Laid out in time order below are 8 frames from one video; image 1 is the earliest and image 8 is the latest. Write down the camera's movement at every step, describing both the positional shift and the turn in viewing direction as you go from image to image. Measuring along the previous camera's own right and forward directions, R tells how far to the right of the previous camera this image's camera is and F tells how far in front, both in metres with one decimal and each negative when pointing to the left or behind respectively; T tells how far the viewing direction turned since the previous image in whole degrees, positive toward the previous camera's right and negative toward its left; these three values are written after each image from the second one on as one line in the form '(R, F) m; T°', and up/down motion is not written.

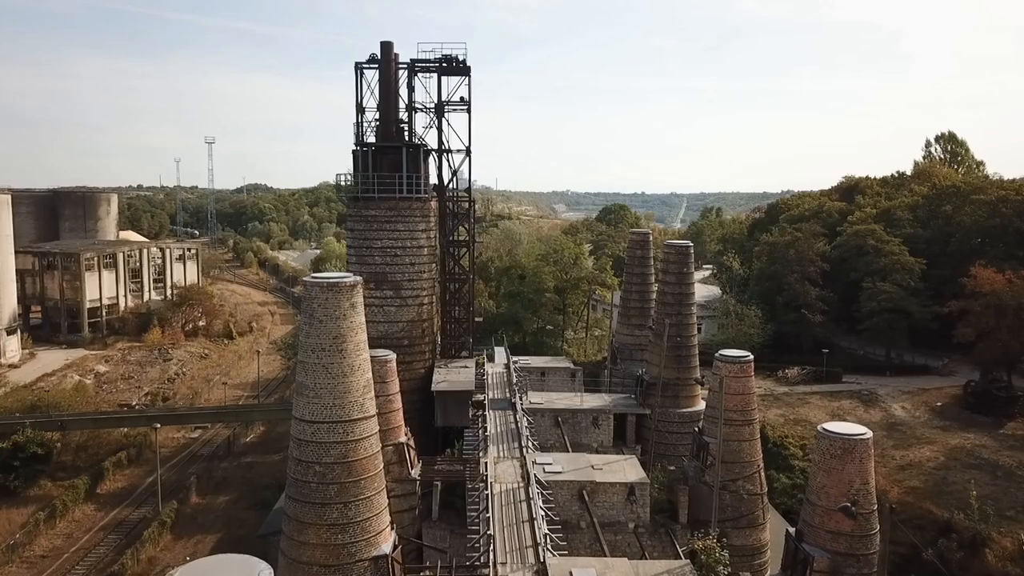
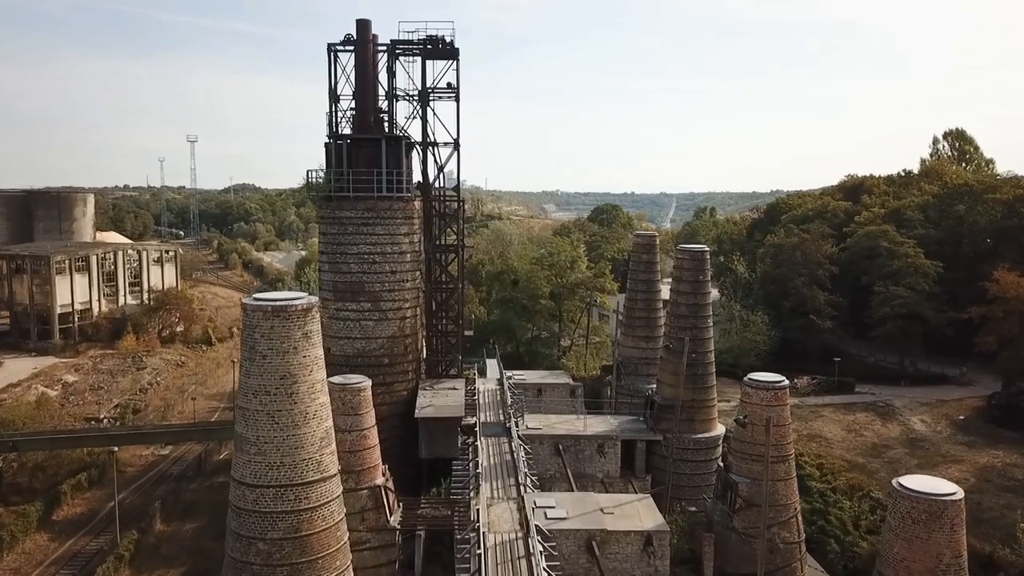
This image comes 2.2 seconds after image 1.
(-0.1, +2.1) m; +1°
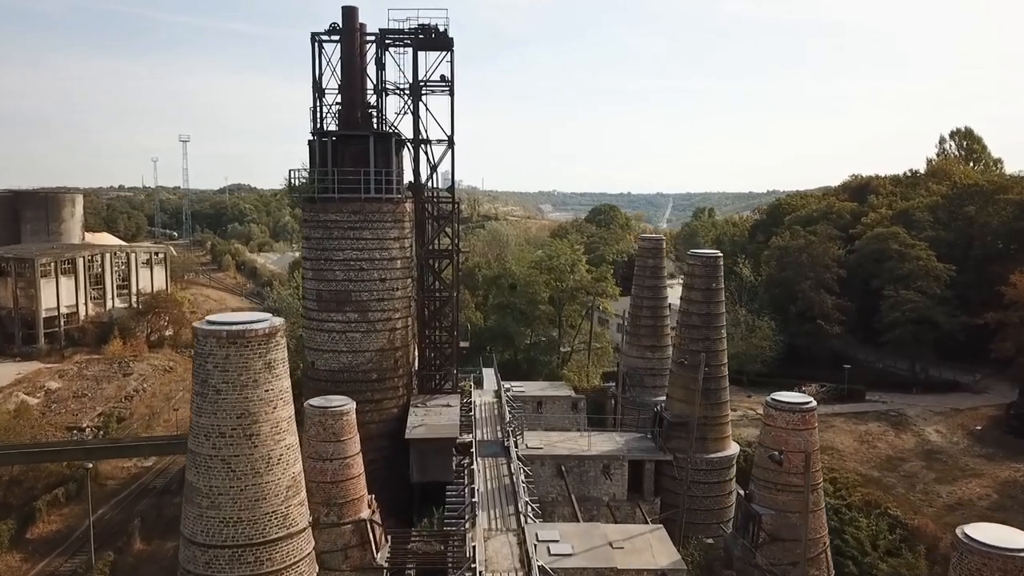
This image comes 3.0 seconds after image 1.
(0.0, +1.2) m; 0°
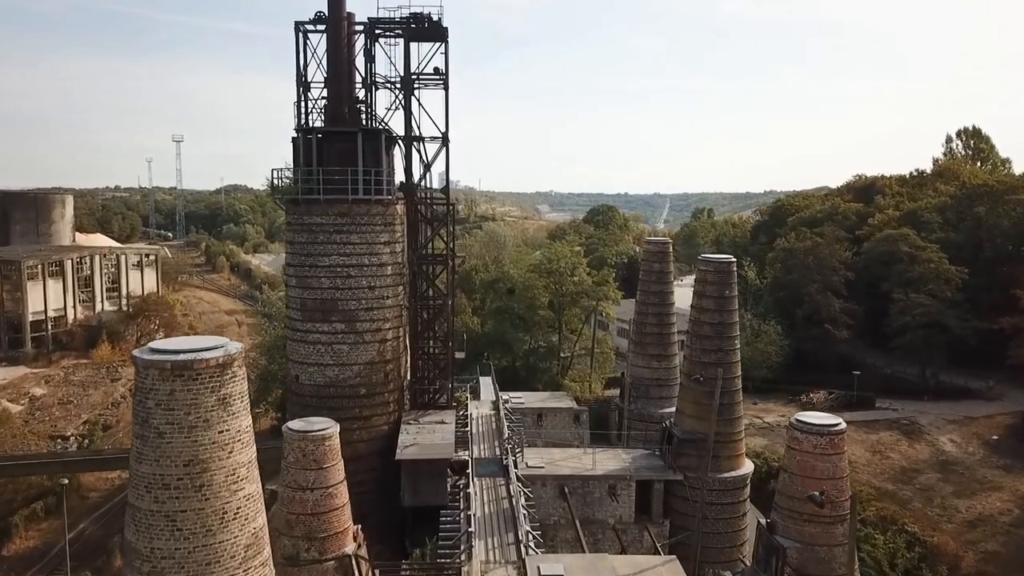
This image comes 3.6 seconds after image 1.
(0.0, +1.0) m; 0°
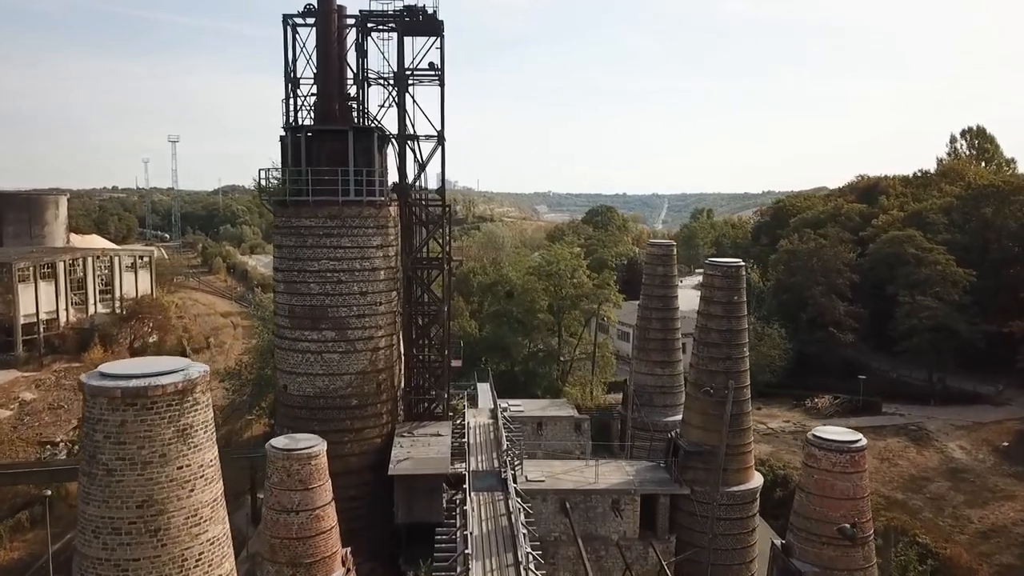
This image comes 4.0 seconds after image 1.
(0.0, +0.6) m; 0°
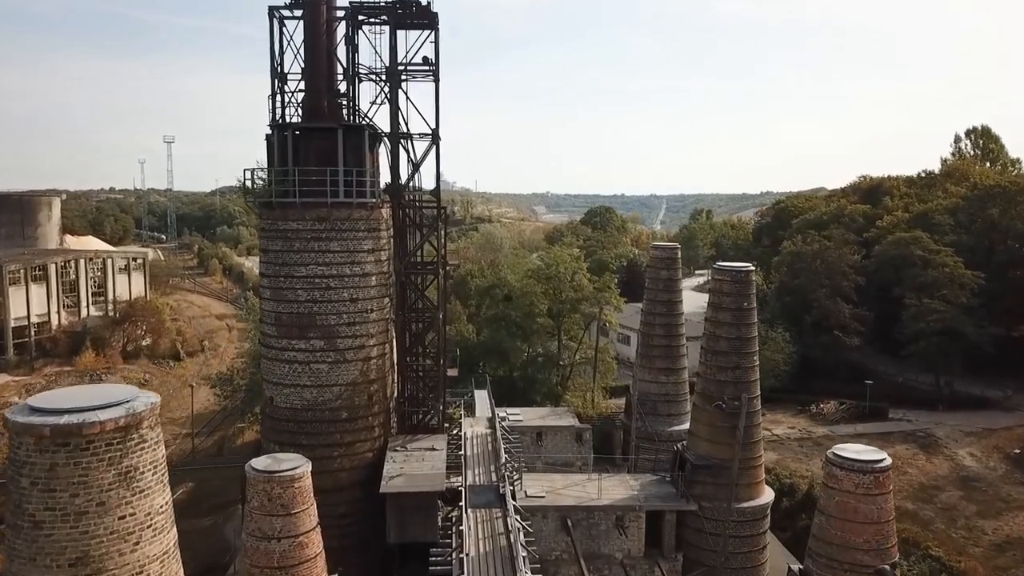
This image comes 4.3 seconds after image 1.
(0.0, +0.7) m; 0°
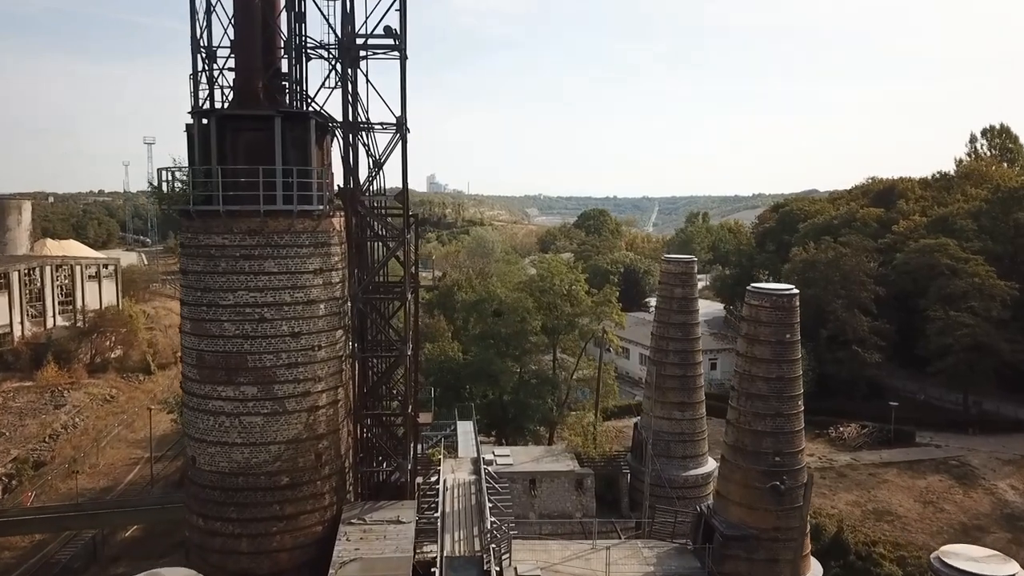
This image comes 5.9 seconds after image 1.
(+0.1, +2.6) m; +1°
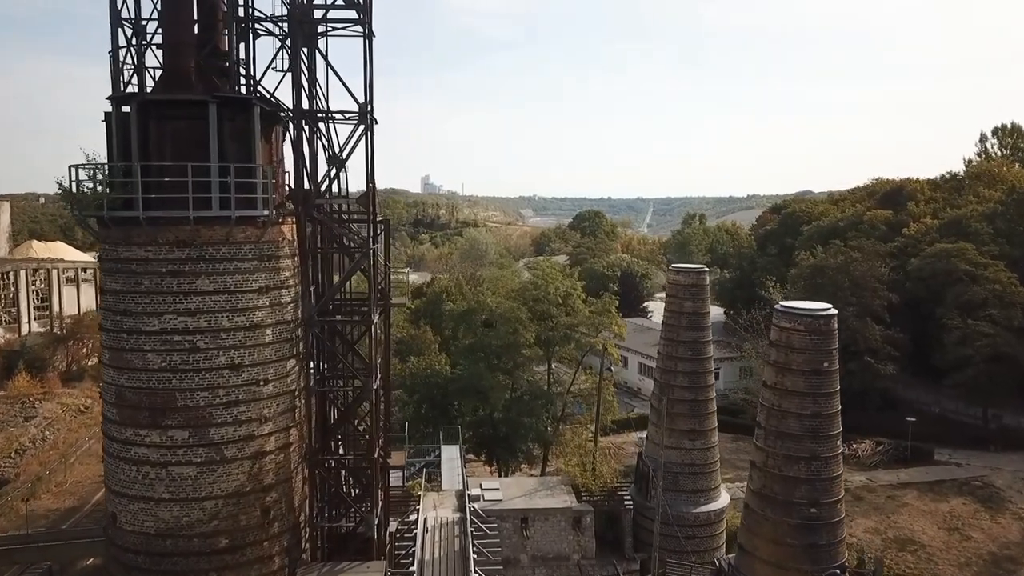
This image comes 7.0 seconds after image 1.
(+0.1, +1.7) m; 0°
